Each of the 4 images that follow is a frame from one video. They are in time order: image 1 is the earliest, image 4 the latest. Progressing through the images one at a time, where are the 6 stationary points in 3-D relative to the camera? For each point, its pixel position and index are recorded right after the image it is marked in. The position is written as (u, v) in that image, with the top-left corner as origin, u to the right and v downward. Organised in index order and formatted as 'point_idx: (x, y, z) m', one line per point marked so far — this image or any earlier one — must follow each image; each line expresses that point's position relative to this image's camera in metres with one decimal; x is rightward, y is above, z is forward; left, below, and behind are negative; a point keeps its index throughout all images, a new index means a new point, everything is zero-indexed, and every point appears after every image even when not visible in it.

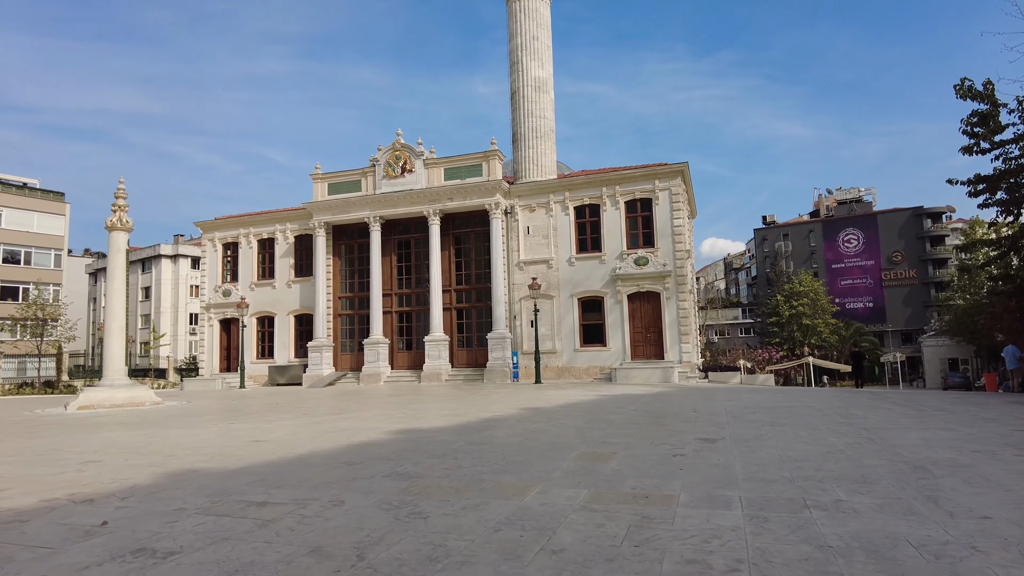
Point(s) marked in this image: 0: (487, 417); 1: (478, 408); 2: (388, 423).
0: (-0.5, -2.9, +13.4) m
1: (-0.8, -3.0, +15.2) m
2: (-2.5, -2.8, +12.6) m
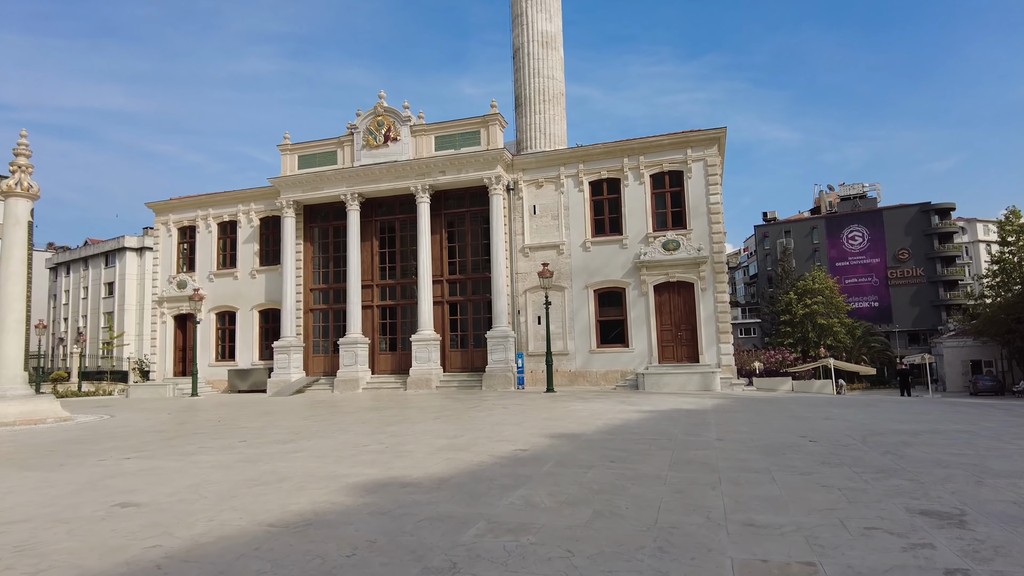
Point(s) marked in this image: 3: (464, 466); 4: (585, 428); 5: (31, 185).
0: (-0.1, -2.4, +8.9) m
1: (-0.4, -2.6, +10.7) m
2: (-2.1, -2.3, +8.1) m
3: (-0.6, -2.3, +8.0) m
4: (+1.3, -2.6, +11.2) m
5: (-13.2, +2.8, +16.8) m
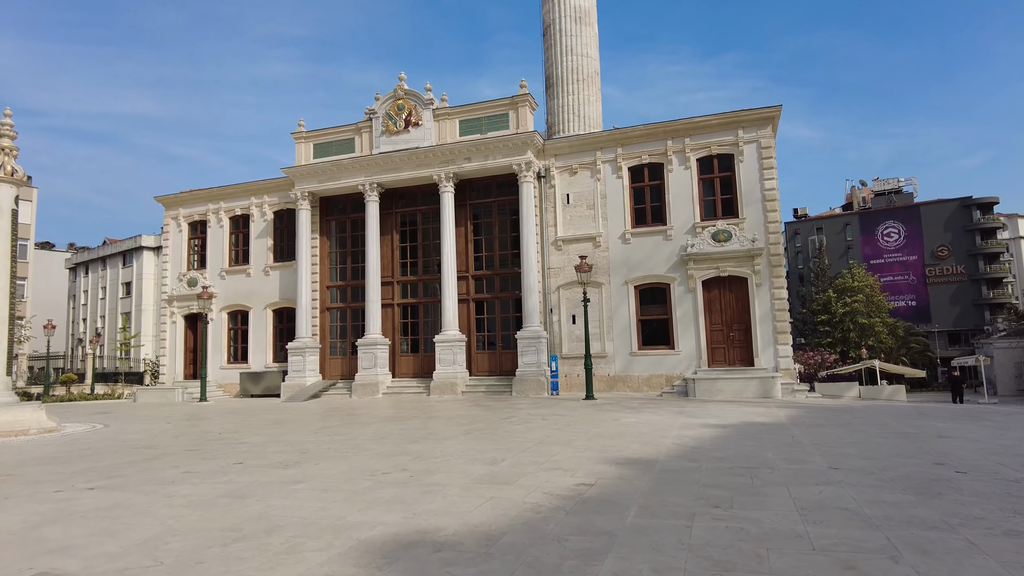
0: (+0.6, -2.3, +6.9) m
1: (+0.4, -2.4, +8.6) m
2: (-1.4, -2.2, +6.1) m
3: (0.0, -2.2, +5.9) m
4: (+2.1, -2.4, +9.1) m
5: (-12.2, +2.9, +15.2) m
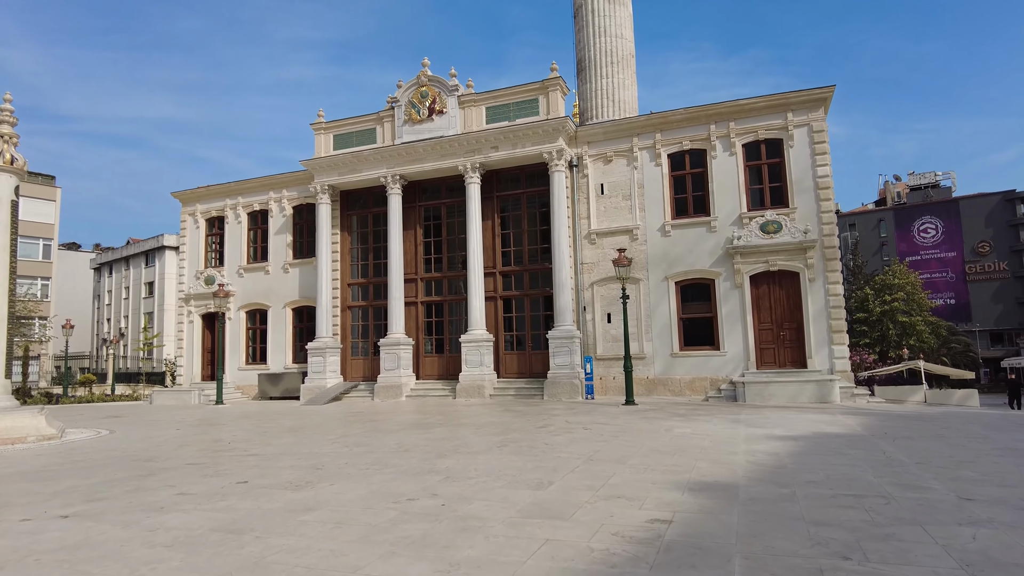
0: (+1.2, -2.1, +5.5) m
1: (+0.9, -2.3, +7.2) m
2: (-0.9, -2.1, +4.7) m
3: (+0.5, -2.1, +4.6) m
4: (+2.7, -2.3, +7.7) m
5: (-11.4, +3.0, +14.2) m
